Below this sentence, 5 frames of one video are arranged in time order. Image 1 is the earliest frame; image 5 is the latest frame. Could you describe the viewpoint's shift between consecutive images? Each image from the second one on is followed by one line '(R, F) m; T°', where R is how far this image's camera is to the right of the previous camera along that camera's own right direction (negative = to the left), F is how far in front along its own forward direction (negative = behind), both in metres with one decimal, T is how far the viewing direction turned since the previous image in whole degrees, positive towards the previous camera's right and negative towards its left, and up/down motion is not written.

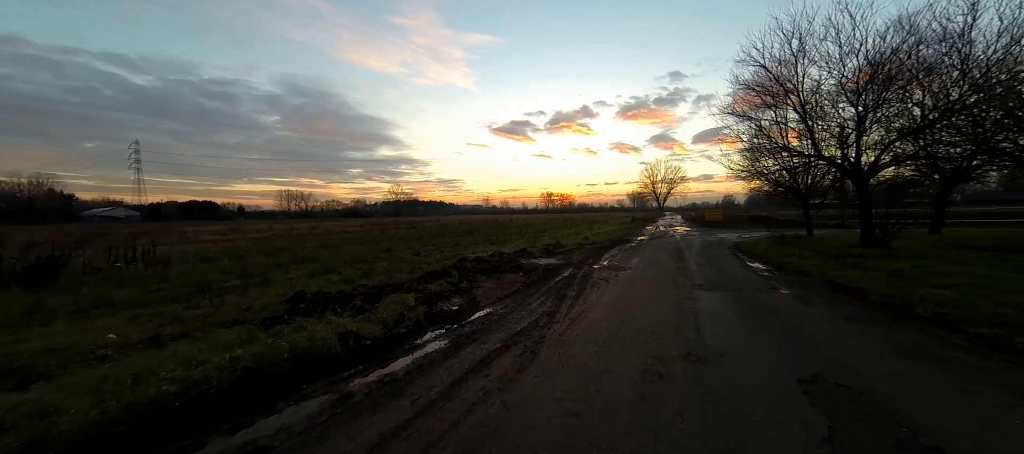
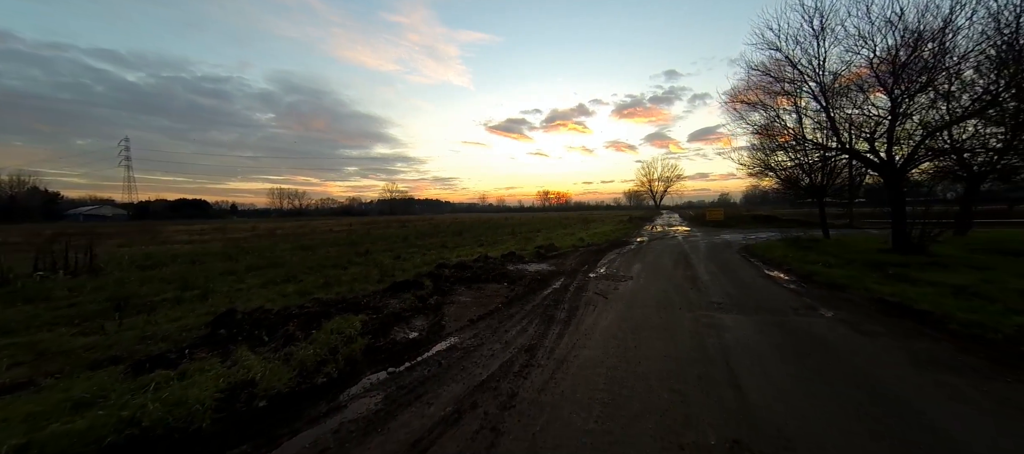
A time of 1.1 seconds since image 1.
(+0.4, +1.6) m; +1°
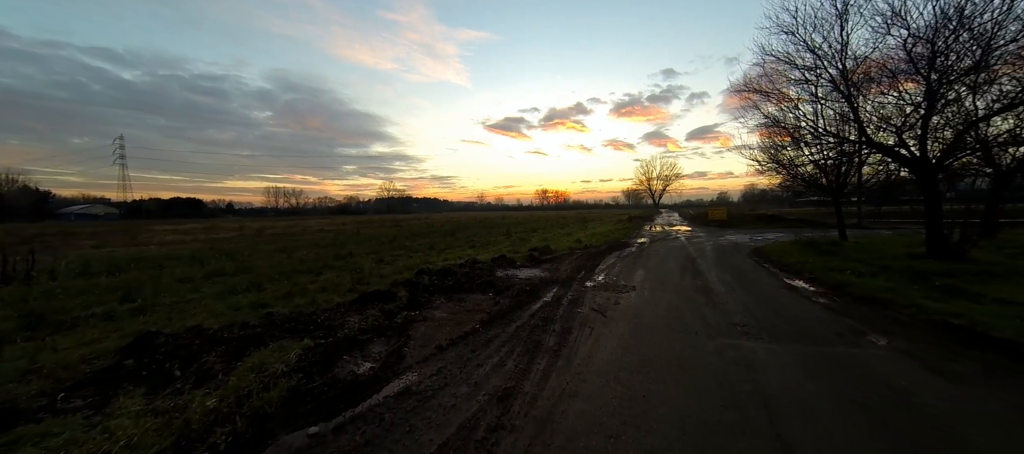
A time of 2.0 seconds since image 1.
(+0.3, +1.2) m; 0°
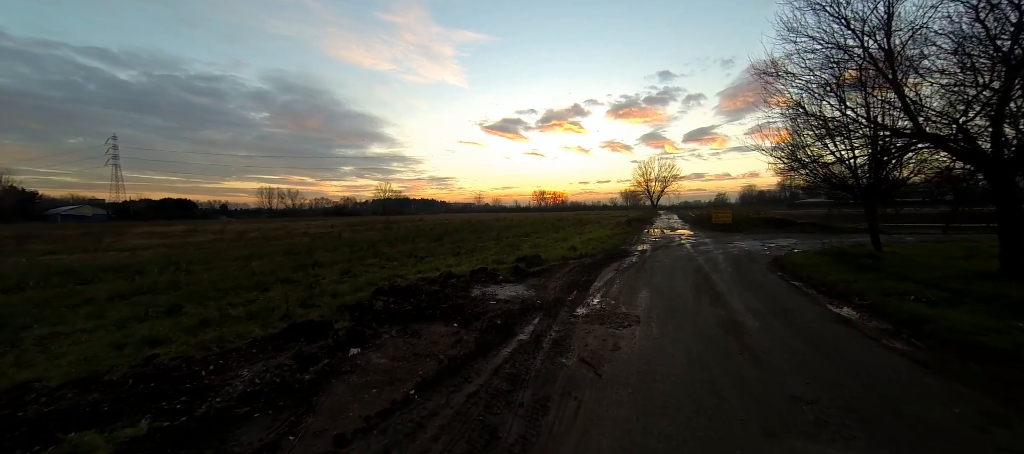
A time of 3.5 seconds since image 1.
(+0.5, +1.9) m; 0°
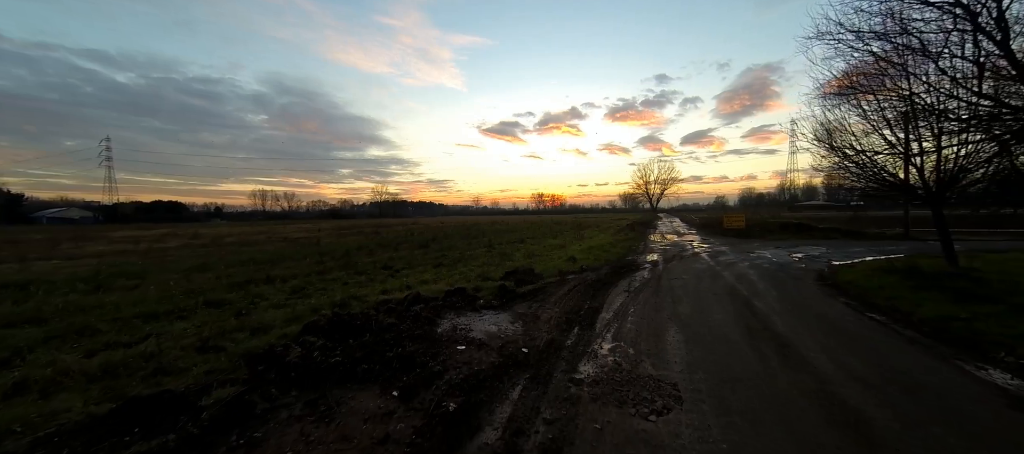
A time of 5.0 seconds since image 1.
(+0.4, +2.4) m; 0°
